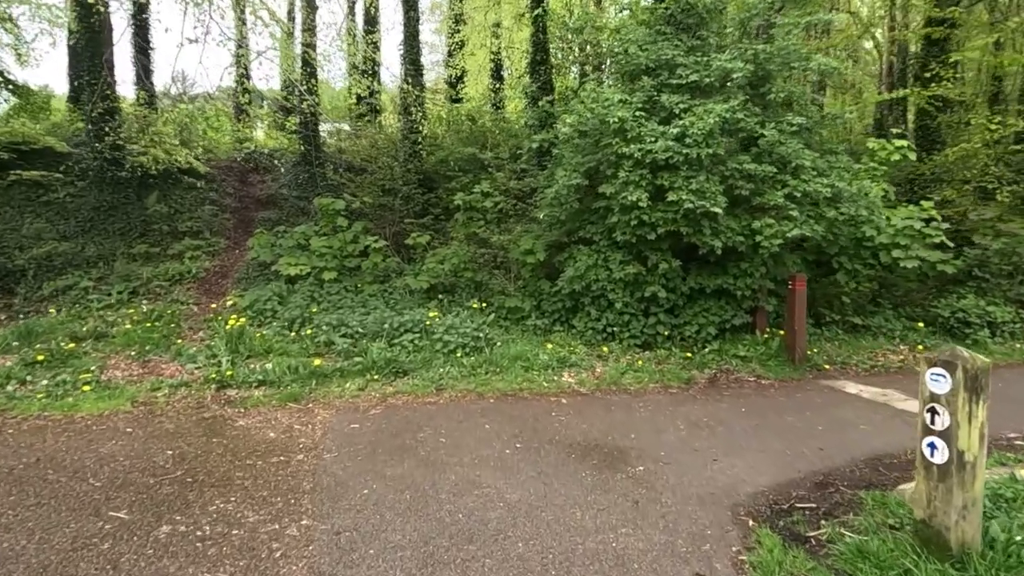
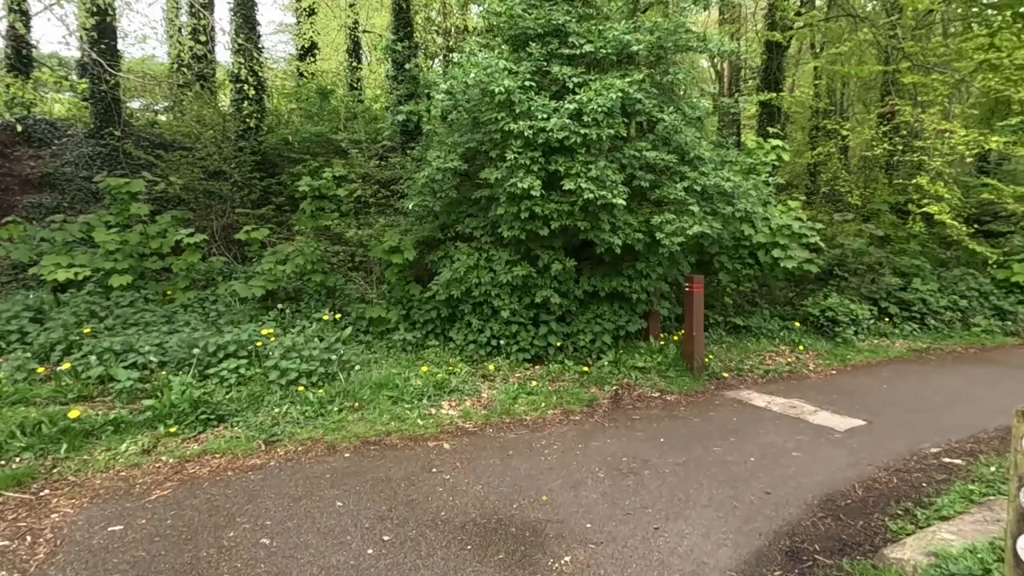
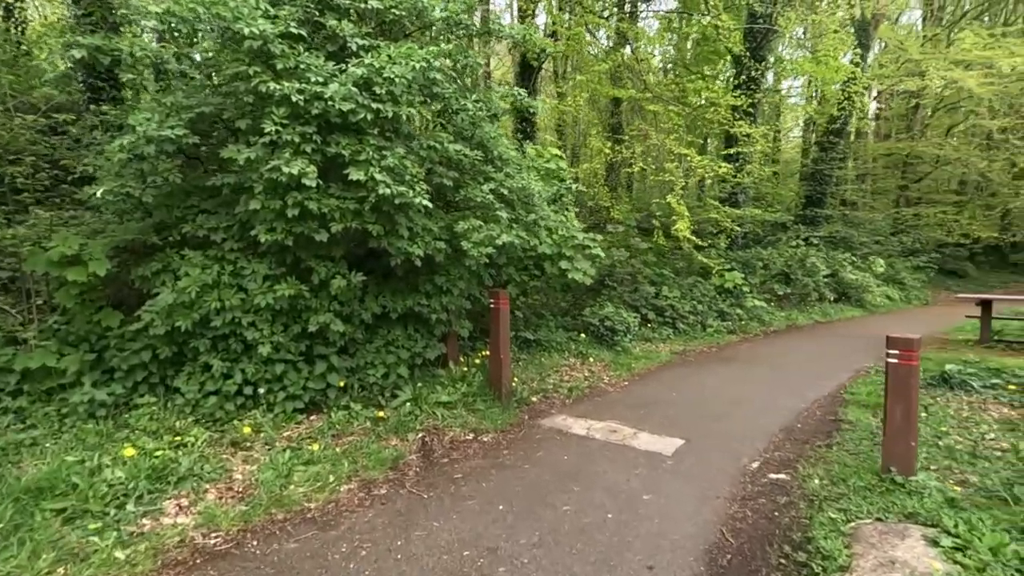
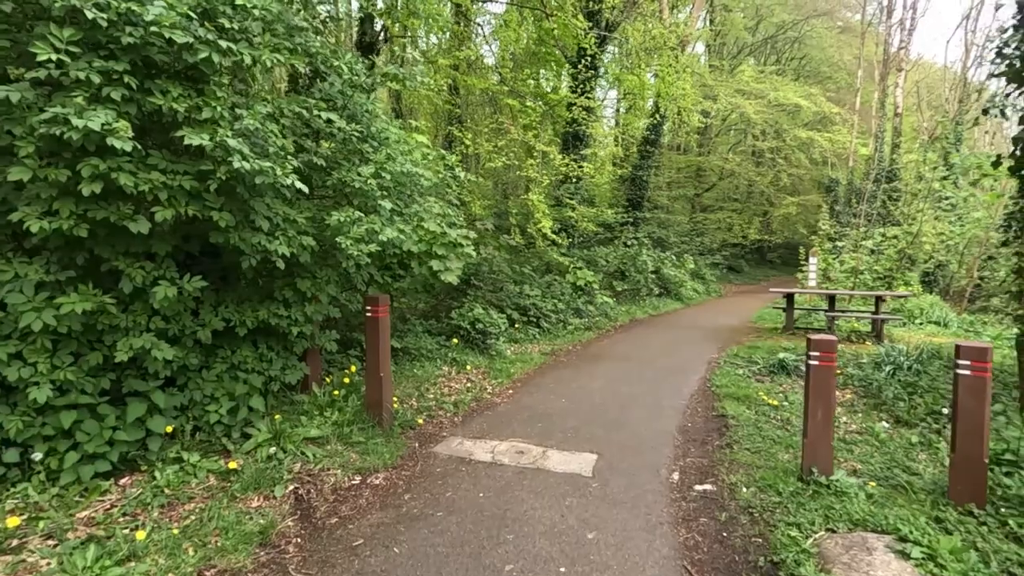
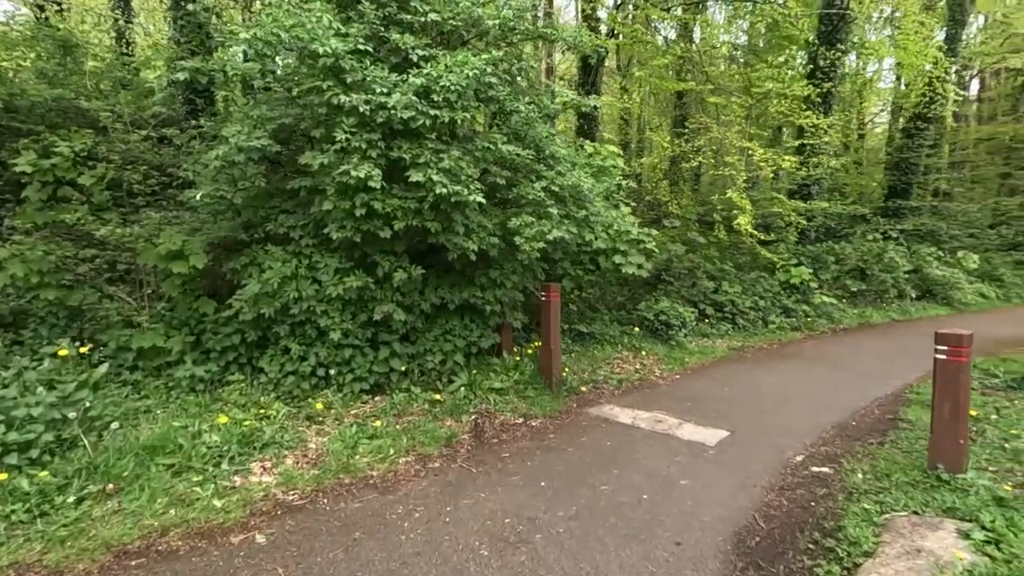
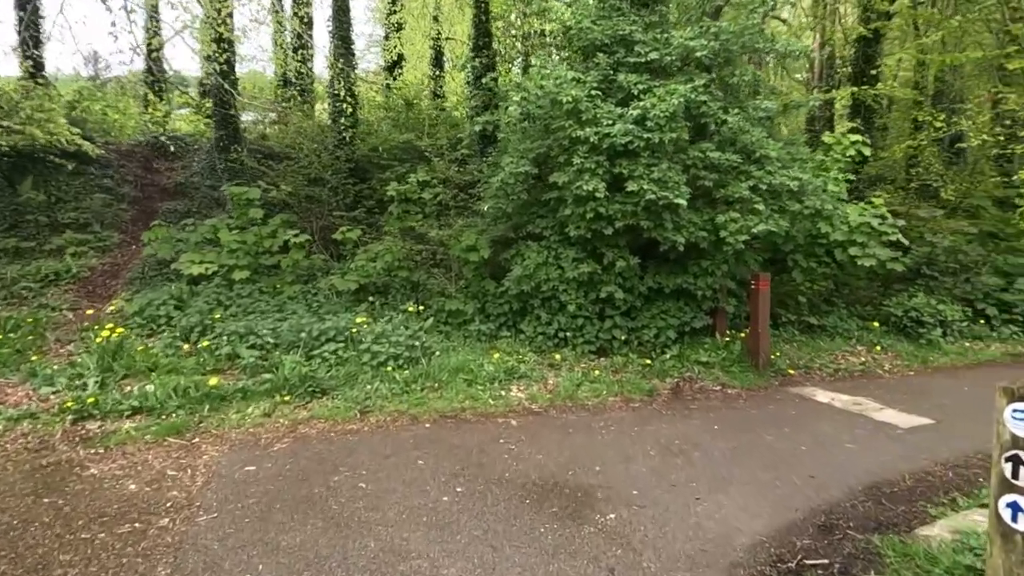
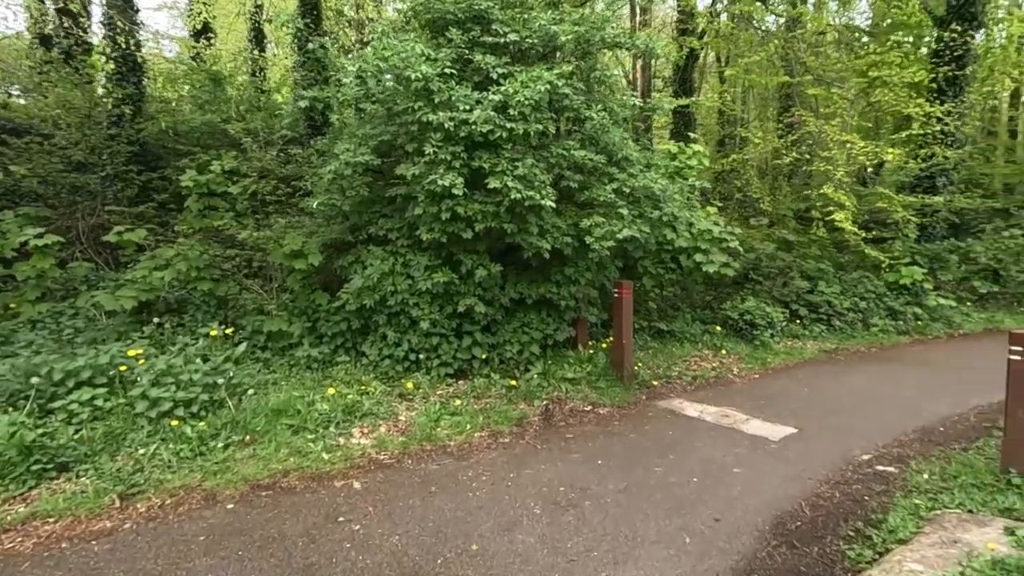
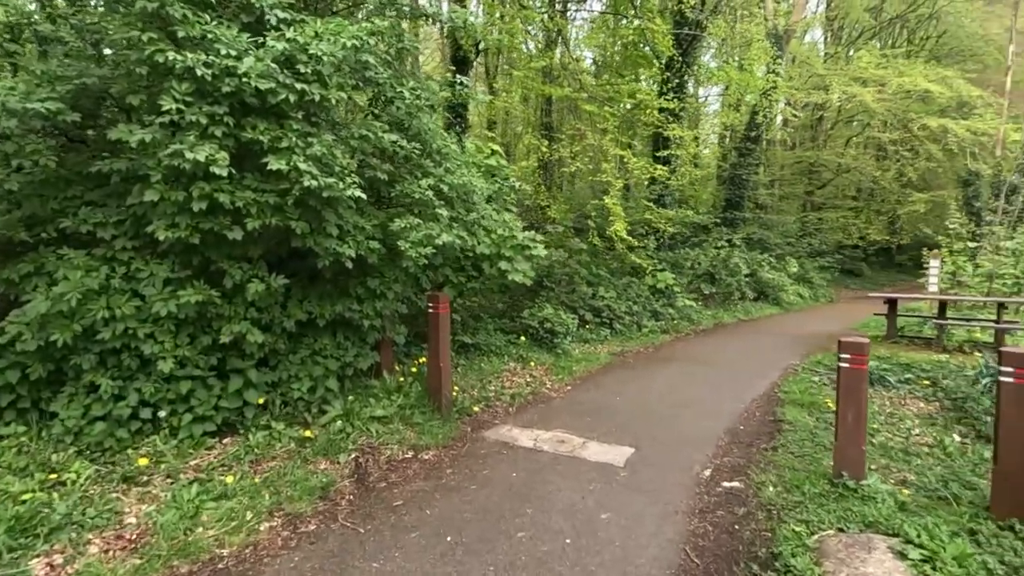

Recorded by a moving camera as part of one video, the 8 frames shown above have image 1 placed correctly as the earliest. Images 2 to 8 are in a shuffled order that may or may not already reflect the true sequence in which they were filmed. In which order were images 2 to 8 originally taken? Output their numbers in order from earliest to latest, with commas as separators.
6, 2, 7, 5, 3, 8, 4
